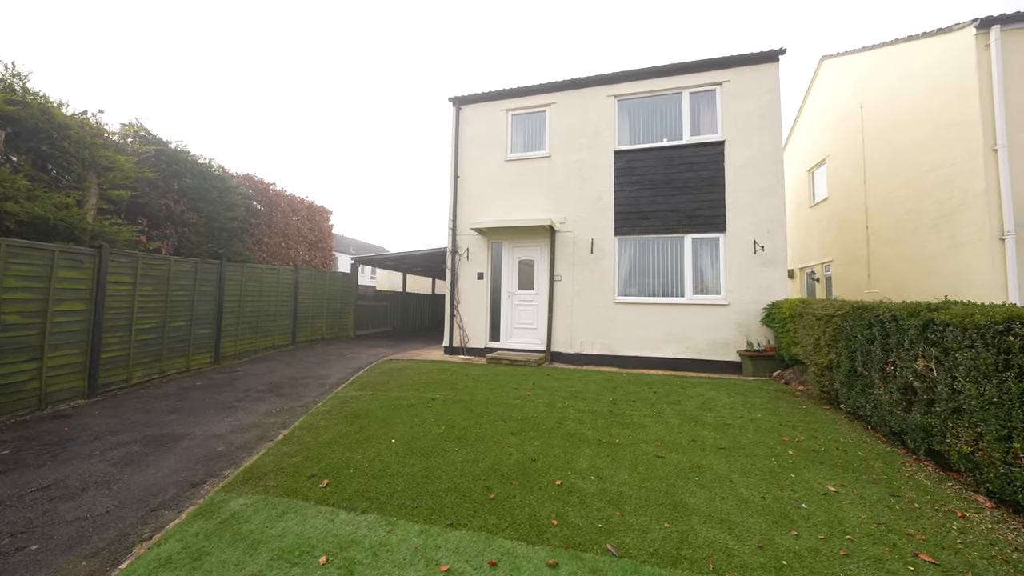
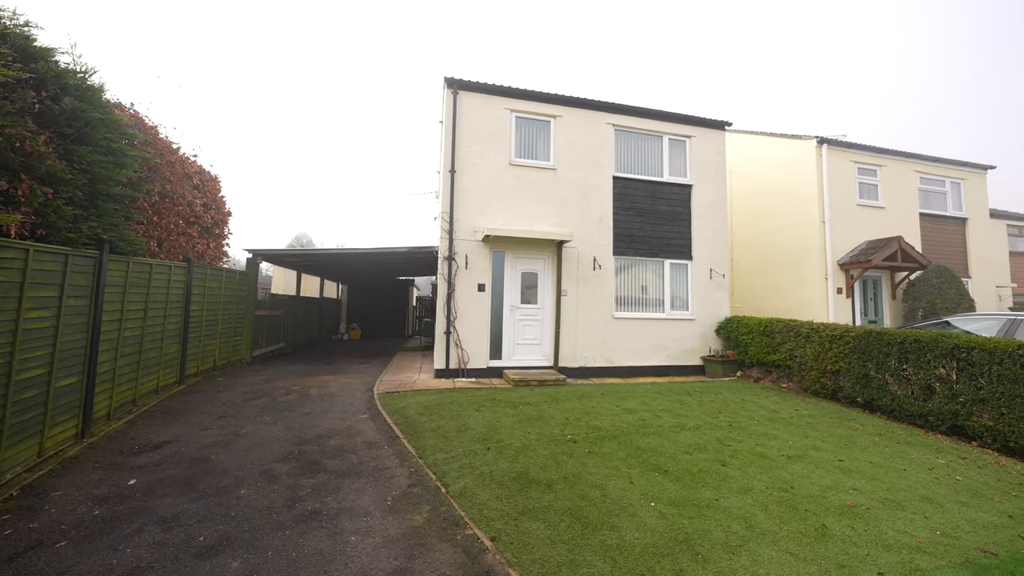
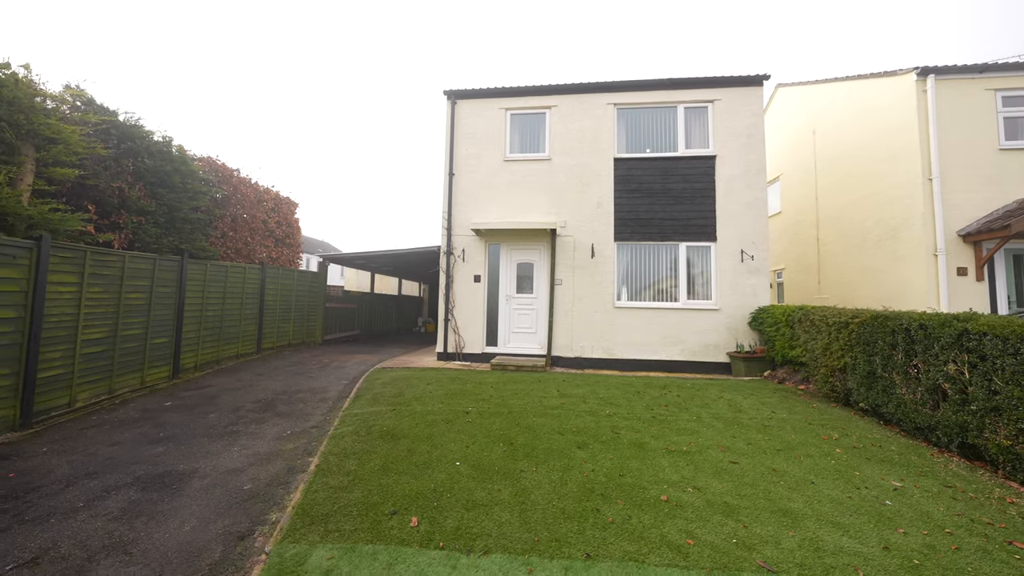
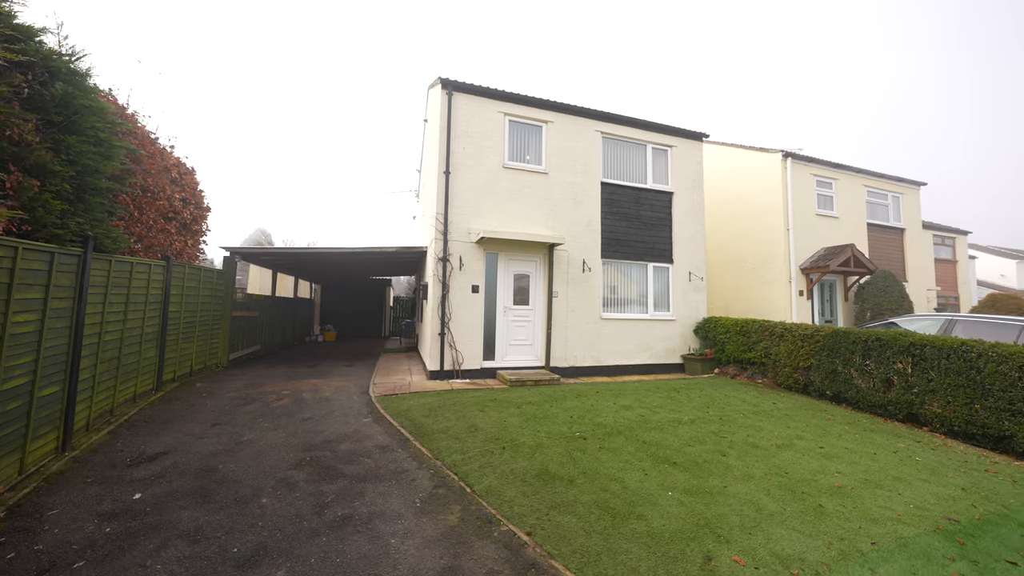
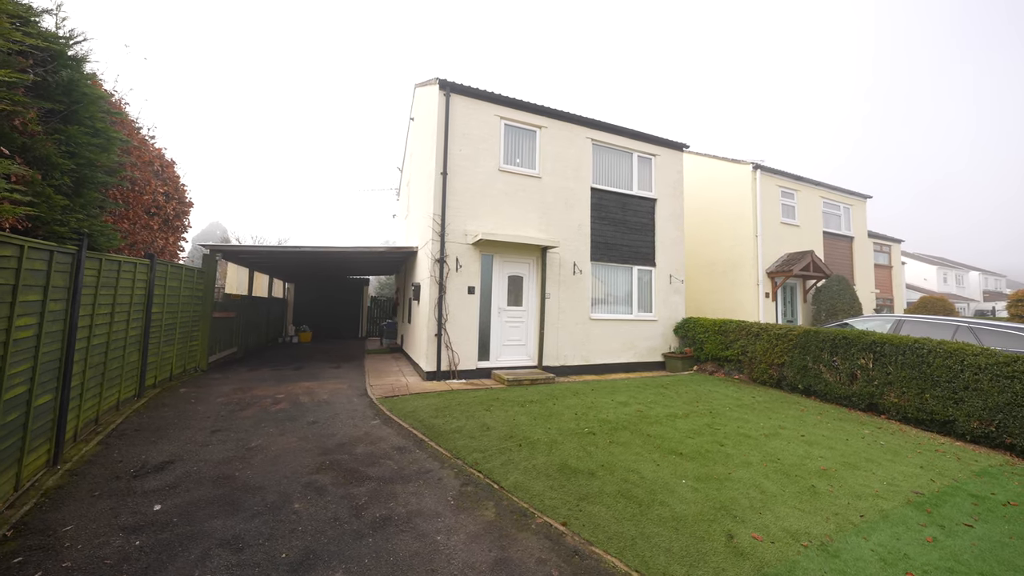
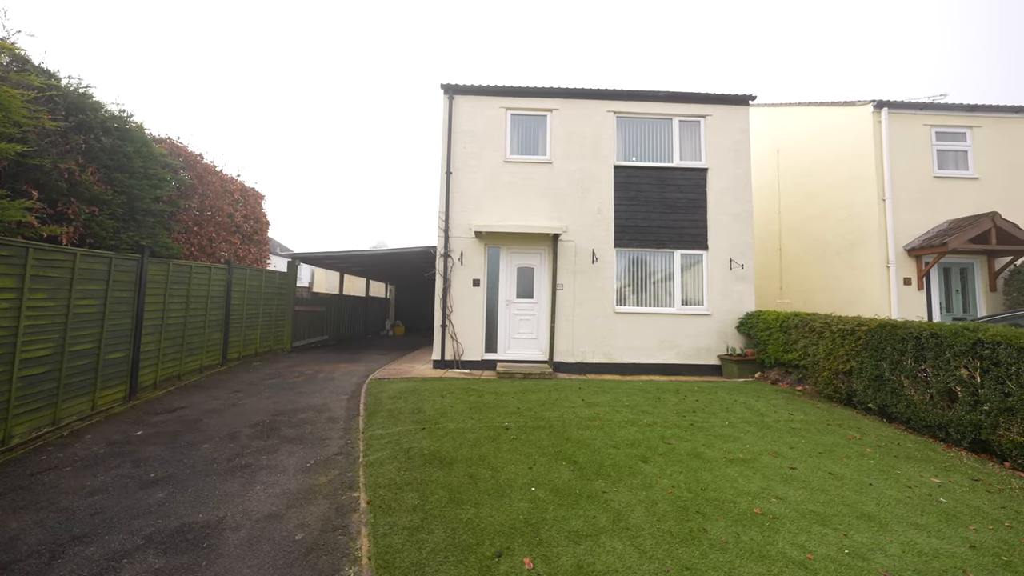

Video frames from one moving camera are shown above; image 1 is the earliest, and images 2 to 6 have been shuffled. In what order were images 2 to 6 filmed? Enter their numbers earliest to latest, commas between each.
3, 6, 2, 4, 5
